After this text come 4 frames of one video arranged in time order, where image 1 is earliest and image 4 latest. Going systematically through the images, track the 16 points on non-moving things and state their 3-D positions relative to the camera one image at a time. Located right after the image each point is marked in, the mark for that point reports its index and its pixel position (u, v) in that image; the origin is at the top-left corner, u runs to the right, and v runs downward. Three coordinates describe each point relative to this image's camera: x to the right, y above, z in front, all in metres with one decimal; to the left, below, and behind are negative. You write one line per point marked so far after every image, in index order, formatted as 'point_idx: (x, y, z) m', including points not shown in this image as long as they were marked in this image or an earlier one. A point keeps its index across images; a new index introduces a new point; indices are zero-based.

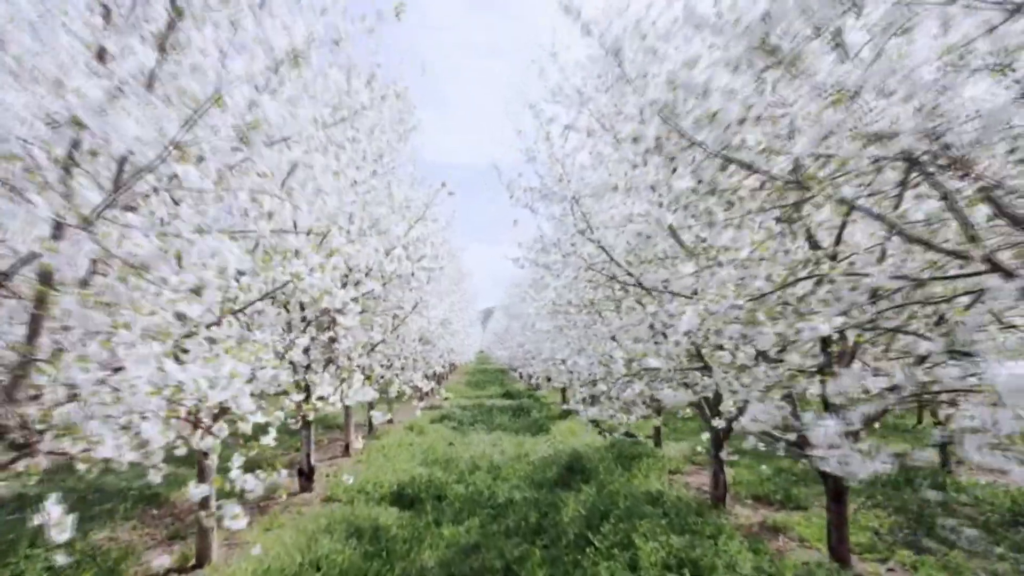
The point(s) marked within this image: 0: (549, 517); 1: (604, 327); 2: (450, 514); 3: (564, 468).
0: (+0.3, -2.1, +8.7) m
1: (+0.8, -0.3, +8.3) m
2: (-0.6, -2.1, +9.1) m
3: (+0.6, -2.2, +11.9) m
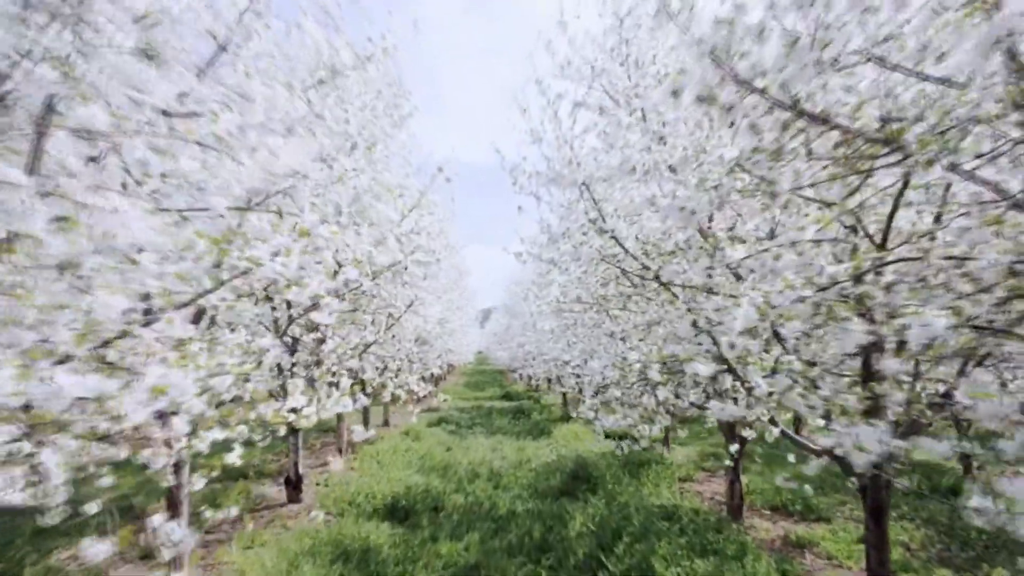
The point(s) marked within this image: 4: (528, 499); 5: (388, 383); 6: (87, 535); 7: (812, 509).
0: (+0.4, -2.0, +8.0) m
1: (+0.8, -0.3, +7.6) m
2: (-0.6, -2.1, +8.4) m
3: (+0.7, -2.2, +11.2) m
4: (+0.2, -2.2, +10.1) m
5: (-1.6, -1.2, +12.6) m
6: (-3.6, -2.1, +8.3) m
7: (+3.2, -2.3, +10.3) m
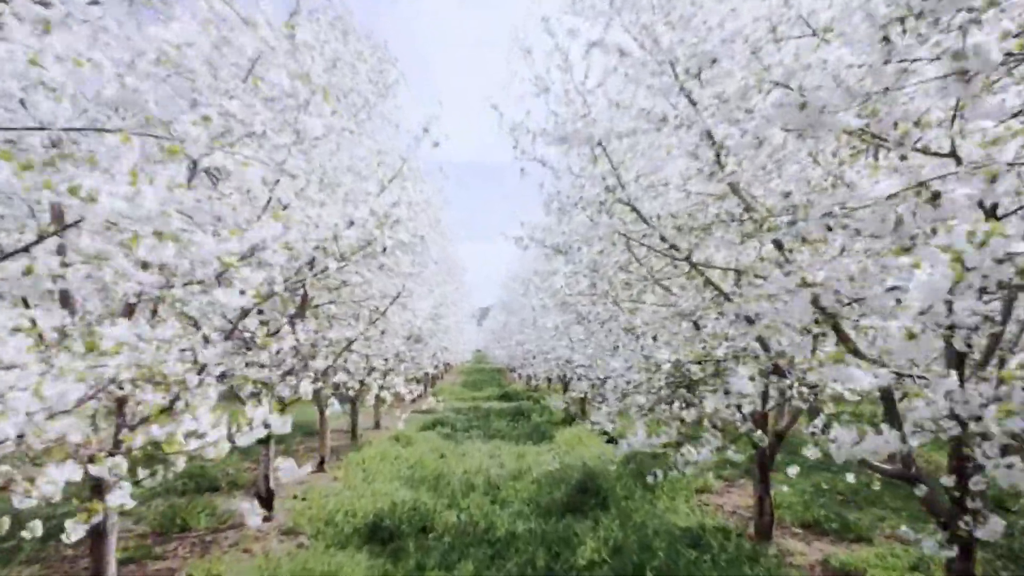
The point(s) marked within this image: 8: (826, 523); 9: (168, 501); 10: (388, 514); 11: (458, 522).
0: (+0.4, -1.9, +6.8) m
1: (+0.8, -0.2, +6.4) m
2: (-0.6, -2.0, +7.2) m
3: (+0.6, -2.1, +10.0) m
4: (+0.2, -2.1, +8.9) m
5: (-1.6, -1.1, +11.4) m
6: (-3.6, -2.0, +7.1) m
7: (+3.2, -2.2, +9.1) m
8: (+3.0, -2.3, +9.4) m
9: (-3.4, -2.1, +9.7) m
10: (-1.1, -2.0, +8.6) m
11: (-0.5, -2.0, +8.5) m
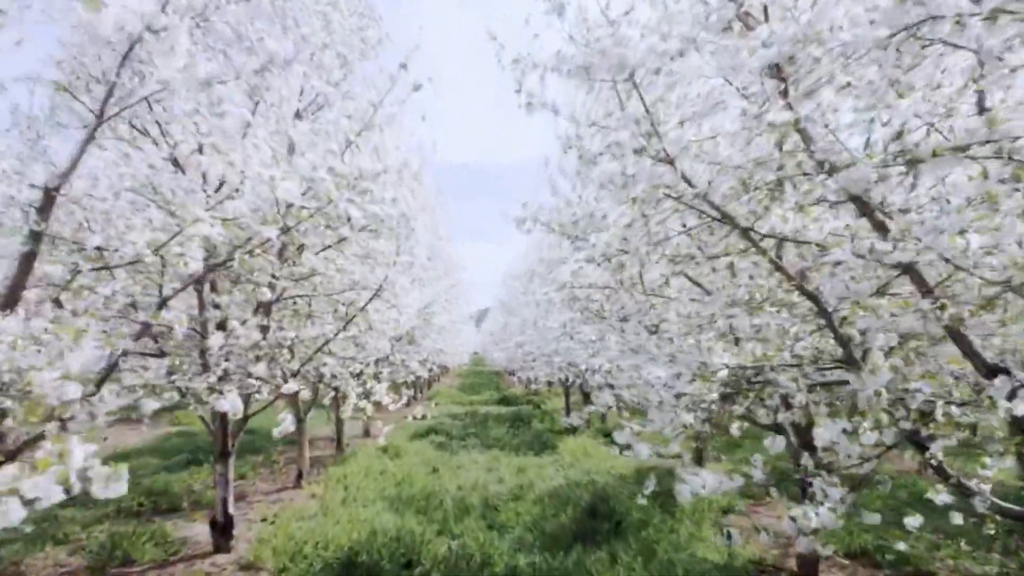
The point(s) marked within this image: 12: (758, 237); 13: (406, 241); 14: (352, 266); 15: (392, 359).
0: (+0.4, -1.8, +5.5) m
1: (+0.8, -0.1, +5.1) m
2: (-0.6, -1.9, +5.9) m
3: (+0.7, -2.0, +8.7) m
4: (+0.2, -2.0, +7.6) m
5: (-1.6, -1.1, +10.1) m
6: (-3.6, -1.9, +5.8) m
7: (+3.2, -2.2, +7.8) m
8: (+3.0, -2.2, +8.1) m
9: (-3.4, -2.1, +8.4) m
10: (-1.1, -1.9, +7.3) m
11: (-0.5, -2.0, +7.1) m
12: (+1.0, +0.2, +4.0) m
13: (-0.9, +0.4, +8.7) m
14: (-1.2, +0.2, +7.4) m
15: (-1.4, -0.9, +11.7) m
